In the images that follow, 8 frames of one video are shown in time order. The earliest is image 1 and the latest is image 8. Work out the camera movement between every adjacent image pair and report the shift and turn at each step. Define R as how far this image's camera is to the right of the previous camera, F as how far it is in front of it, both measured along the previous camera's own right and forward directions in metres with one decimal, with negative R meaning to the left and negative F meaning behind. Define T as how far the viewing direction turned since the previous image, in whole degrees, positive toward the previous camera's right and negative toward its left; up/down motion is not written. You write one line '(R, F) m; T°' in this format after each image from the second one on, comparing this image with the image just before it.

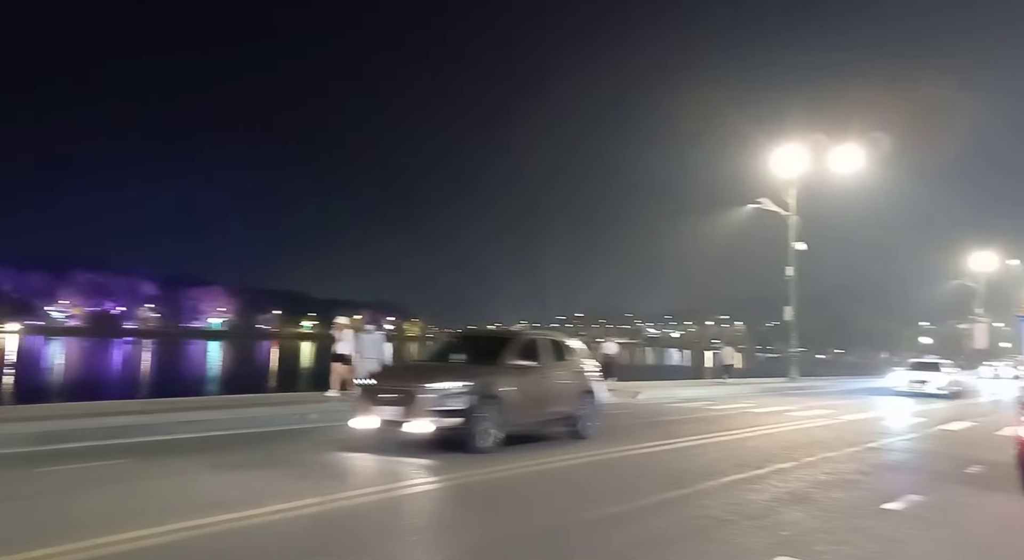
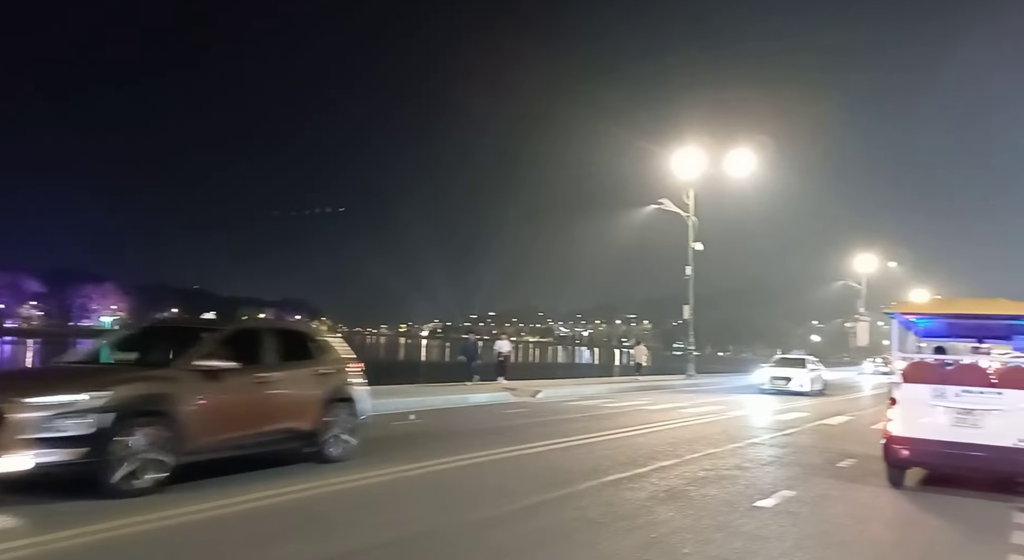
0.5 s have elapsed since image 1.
(+0.5, +0.4) m; +7°
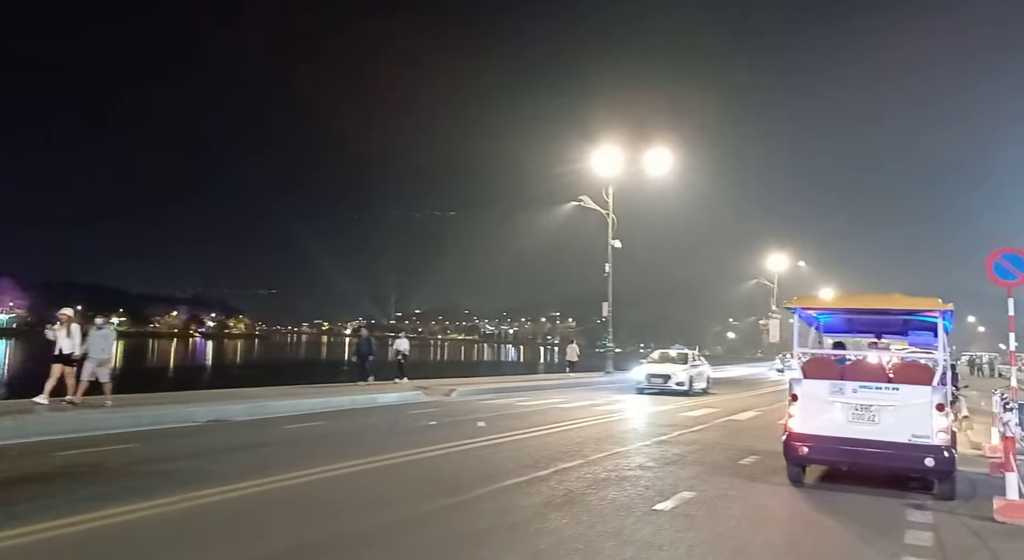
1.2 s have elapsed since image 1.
(+0.4, +0.5) m; +6°
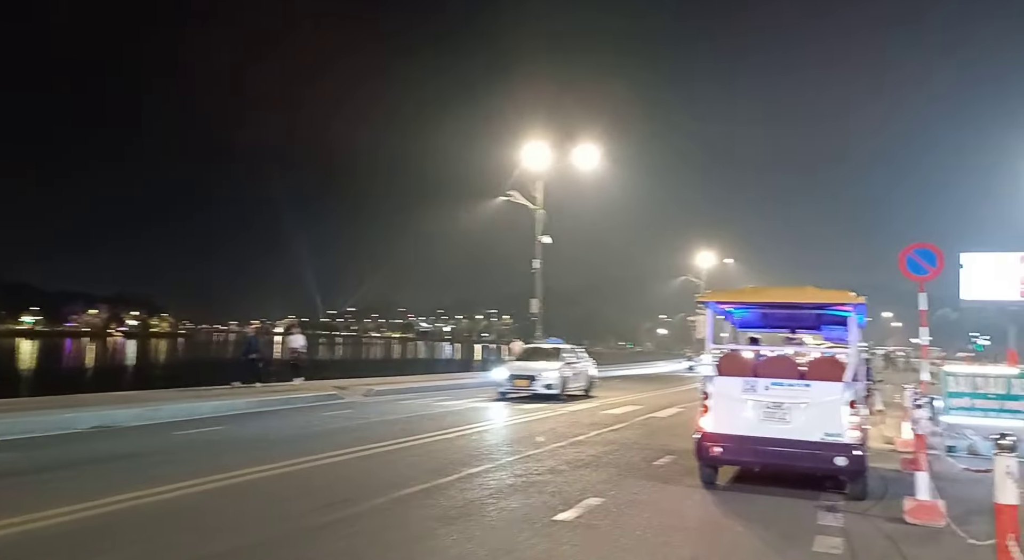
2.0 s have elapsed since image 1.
(+0.4, +0.6) m; +5°
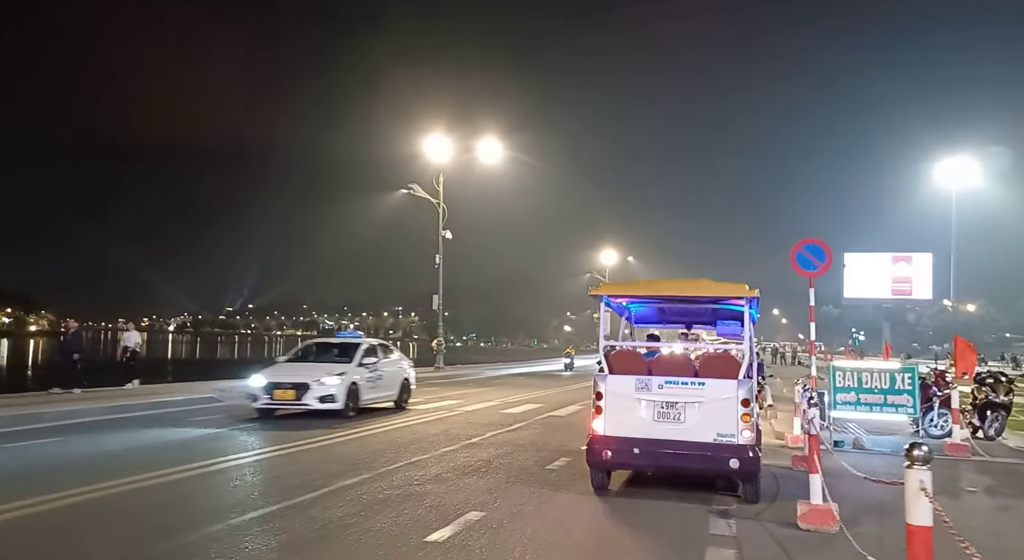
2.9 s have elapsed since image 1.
(+0.3, +0.7) m; +7°
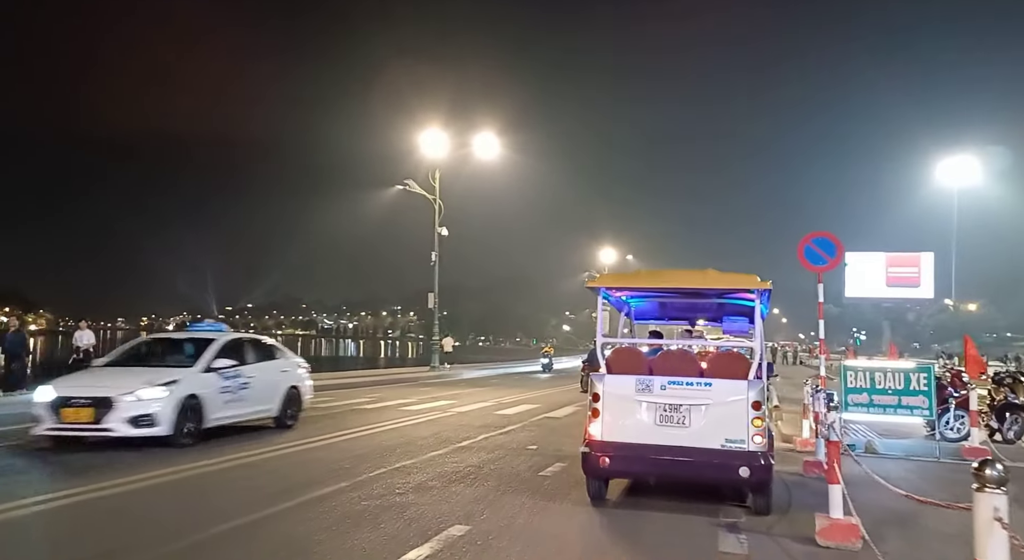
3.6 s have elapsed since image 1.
(+0.1, +0.7) m; 0°
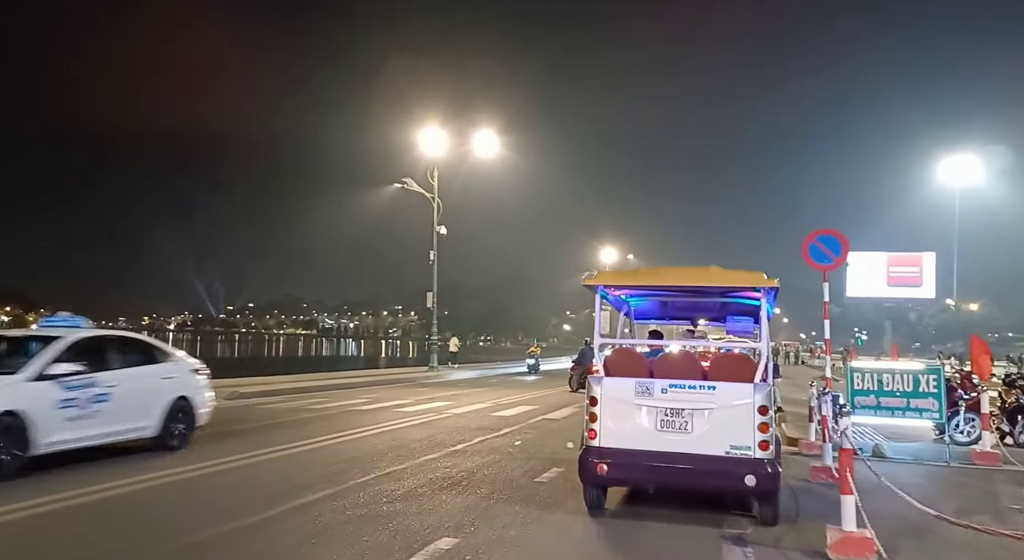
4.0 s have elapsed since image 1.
(+0.1, +0.4) m; 0°
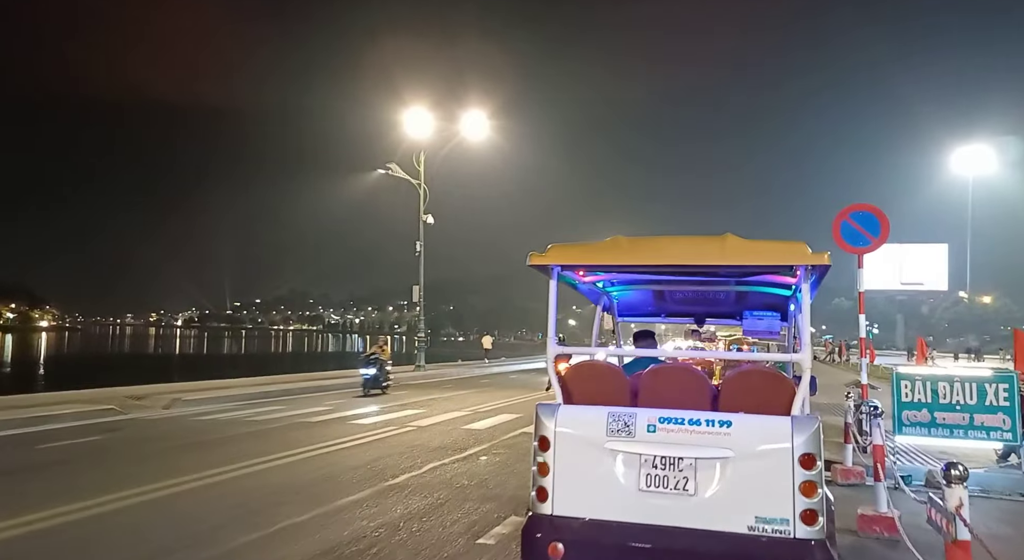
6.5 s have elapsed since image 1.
(+0.6, +2.4) m; -1°
